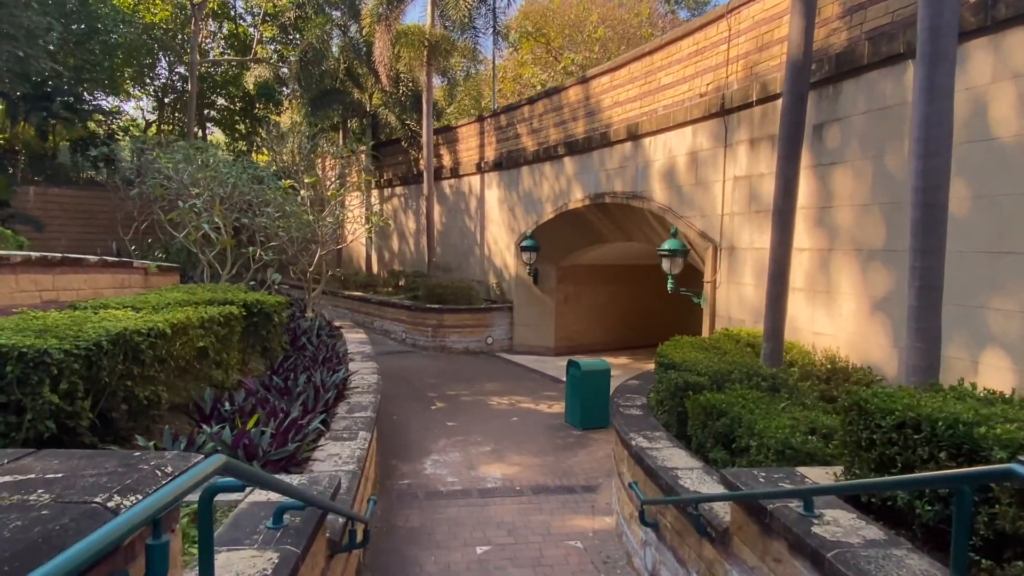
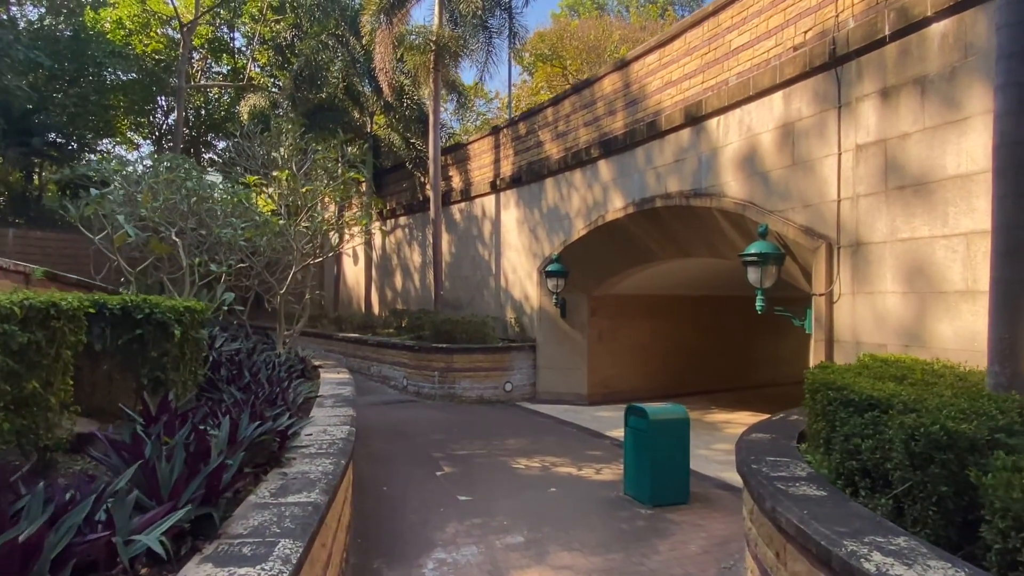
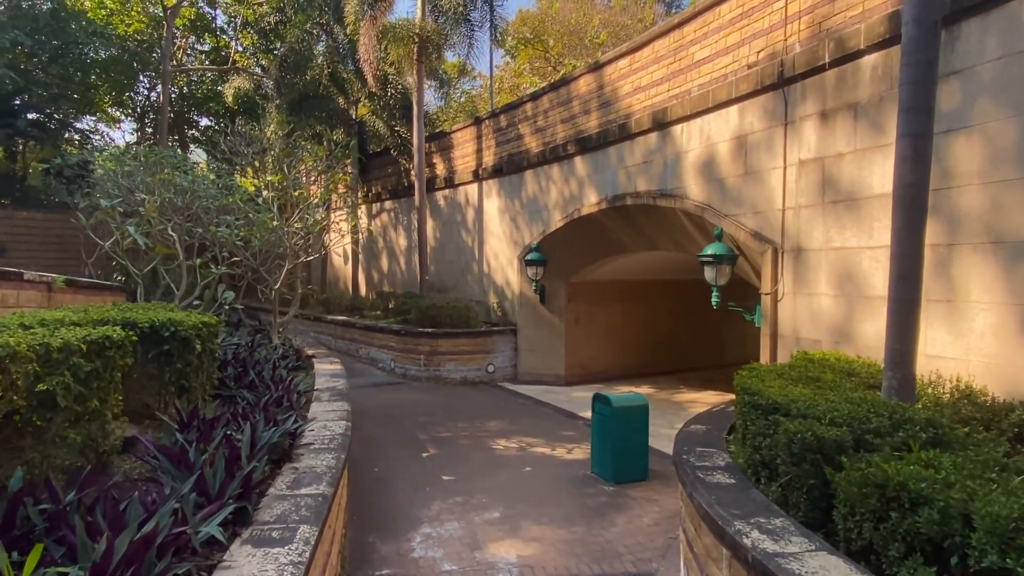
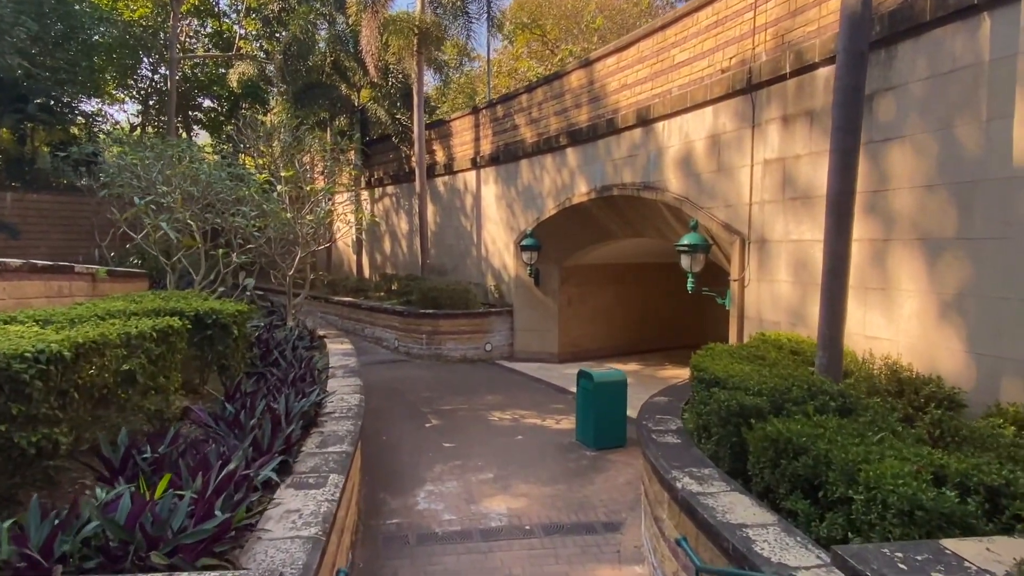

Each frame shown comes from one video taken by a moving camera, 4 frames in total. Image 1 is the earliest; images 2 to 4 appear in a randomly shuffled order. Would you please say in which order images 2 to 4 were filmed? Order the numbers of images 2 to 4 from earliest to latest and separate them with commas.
4, 3, 2
